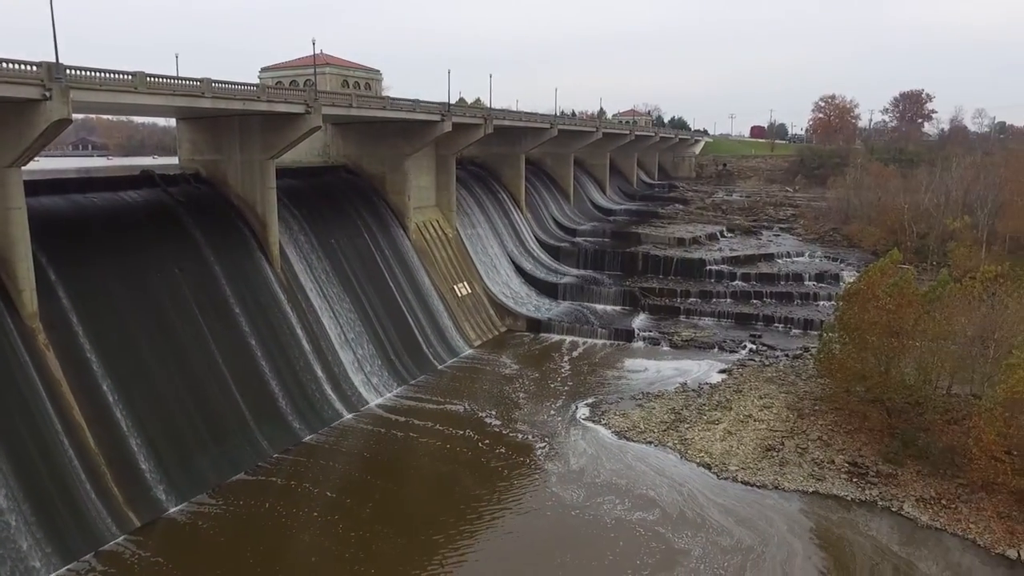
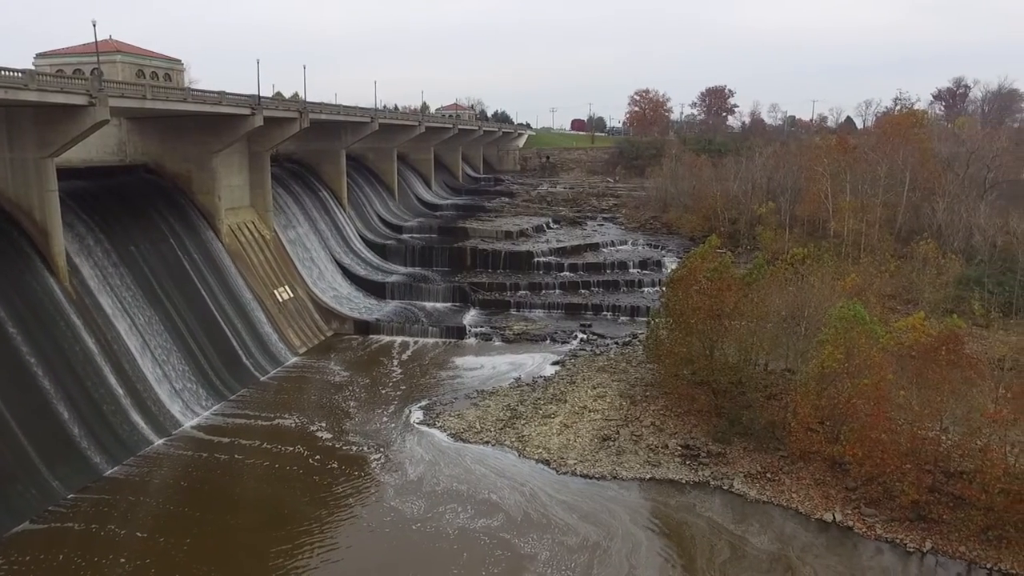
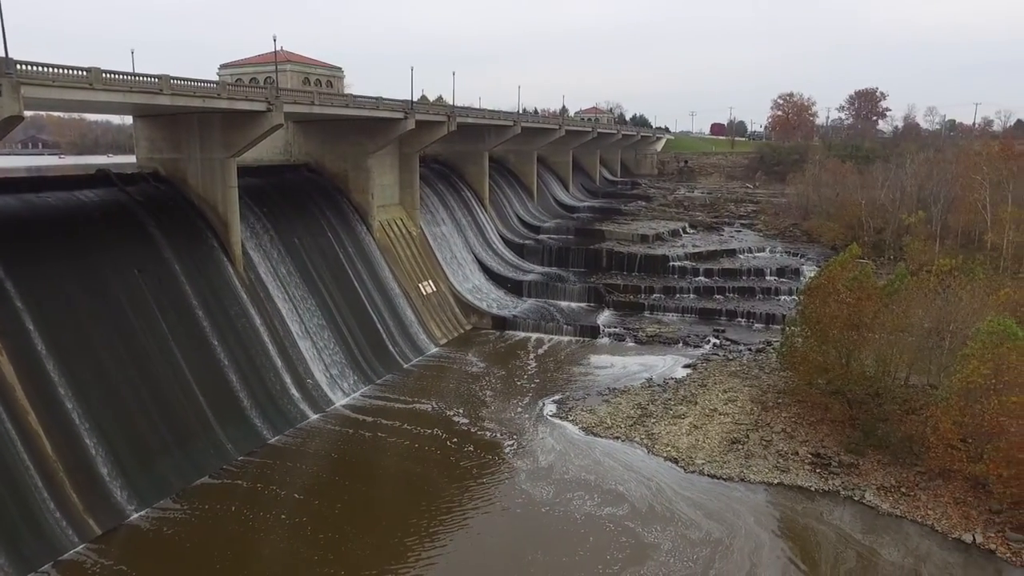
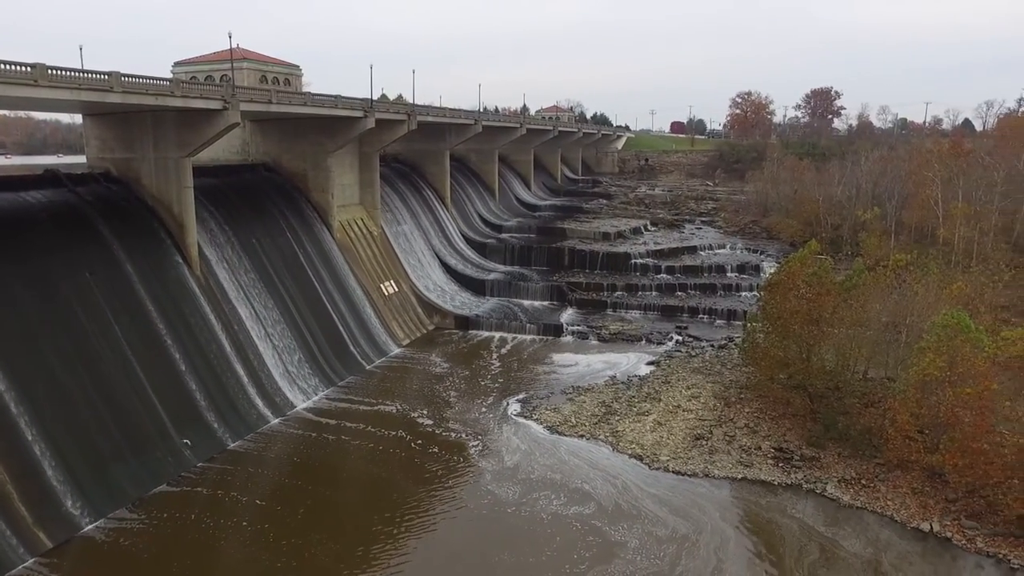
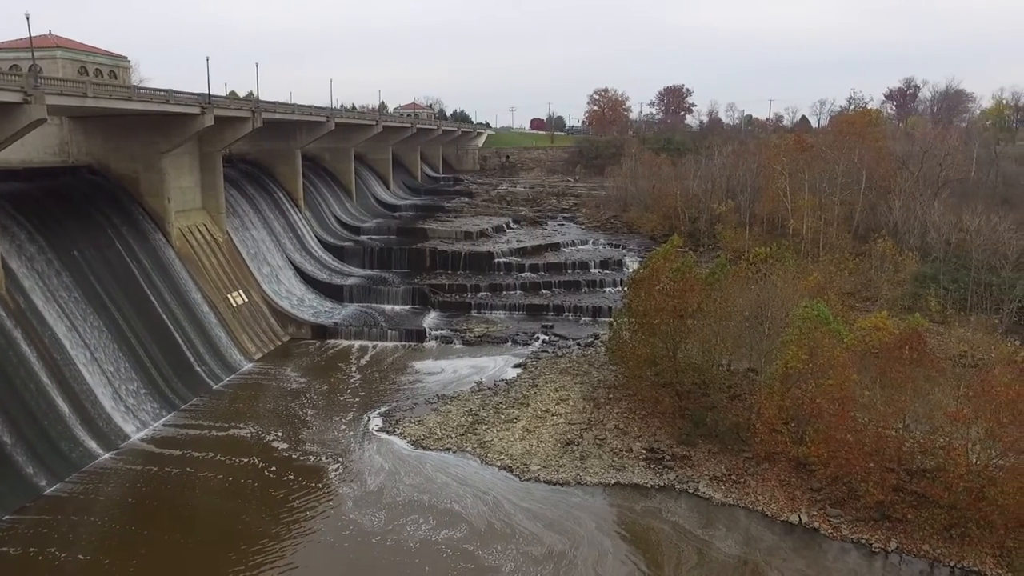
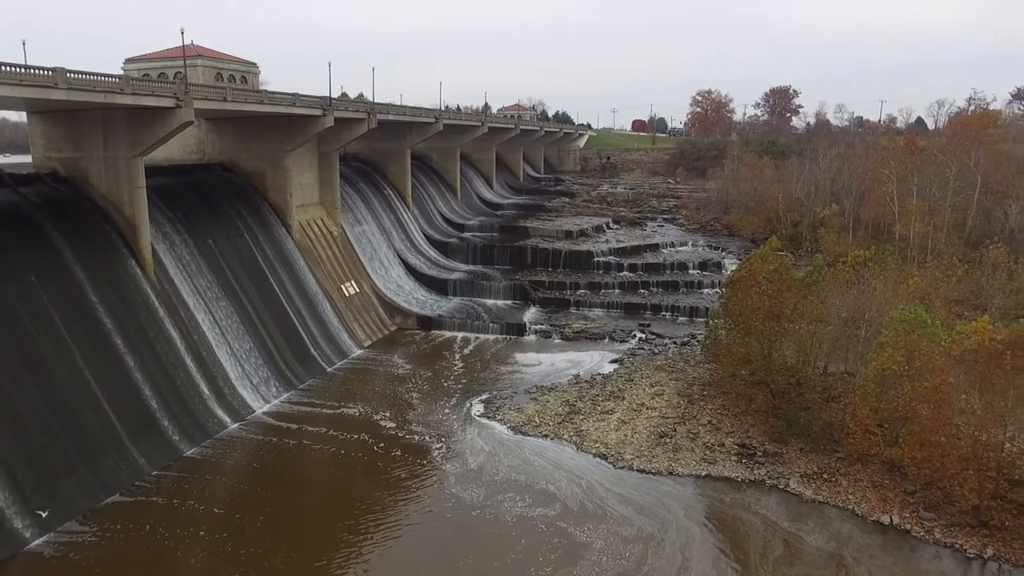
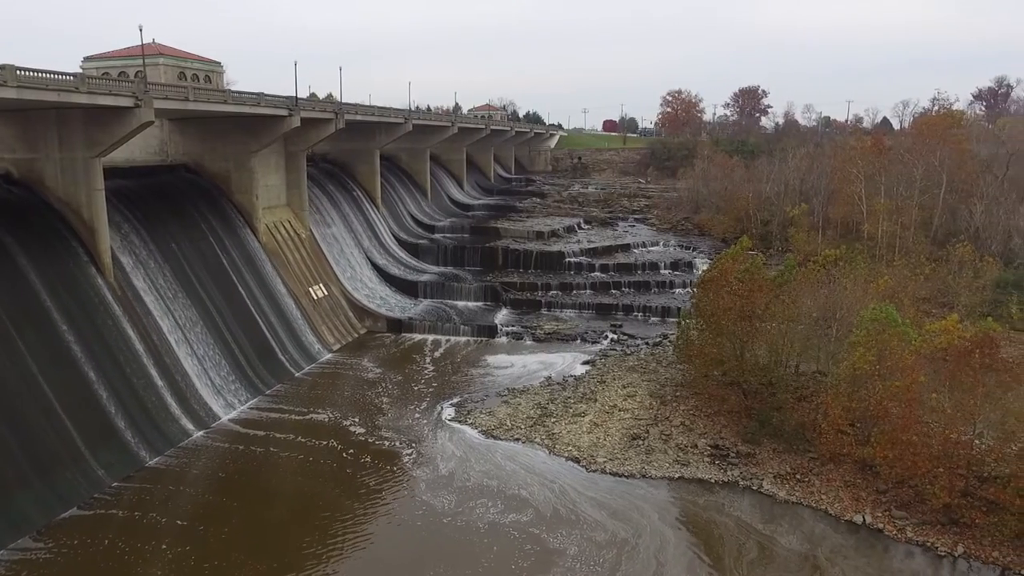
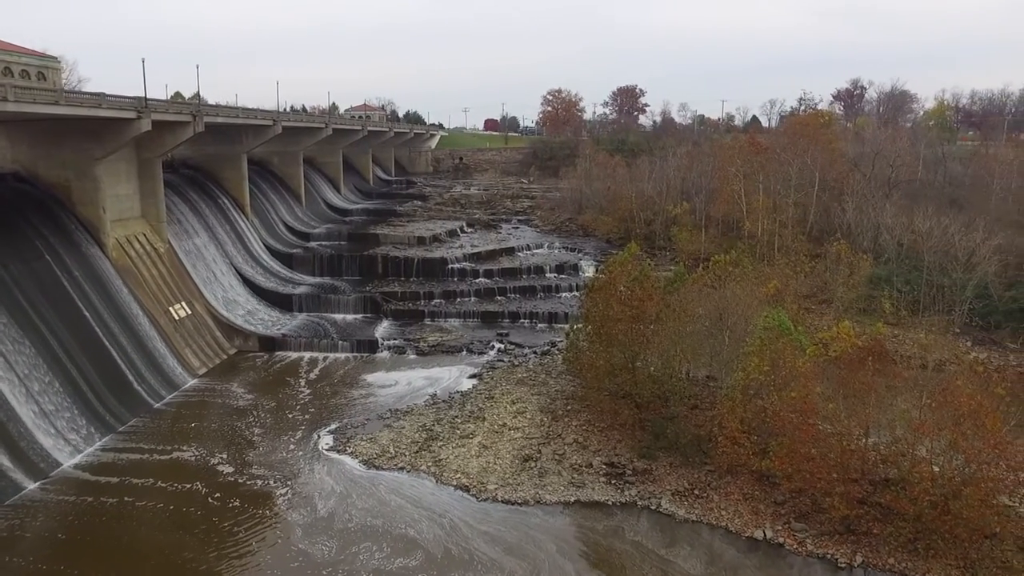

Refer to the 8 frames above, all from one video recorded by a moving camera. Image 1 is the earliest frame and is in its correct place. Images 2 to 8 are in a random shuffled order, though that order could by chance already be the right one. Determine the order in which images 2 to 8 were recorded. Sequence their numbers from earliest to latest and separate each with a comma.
3, 4, 6, 7, 2, 5, 8
